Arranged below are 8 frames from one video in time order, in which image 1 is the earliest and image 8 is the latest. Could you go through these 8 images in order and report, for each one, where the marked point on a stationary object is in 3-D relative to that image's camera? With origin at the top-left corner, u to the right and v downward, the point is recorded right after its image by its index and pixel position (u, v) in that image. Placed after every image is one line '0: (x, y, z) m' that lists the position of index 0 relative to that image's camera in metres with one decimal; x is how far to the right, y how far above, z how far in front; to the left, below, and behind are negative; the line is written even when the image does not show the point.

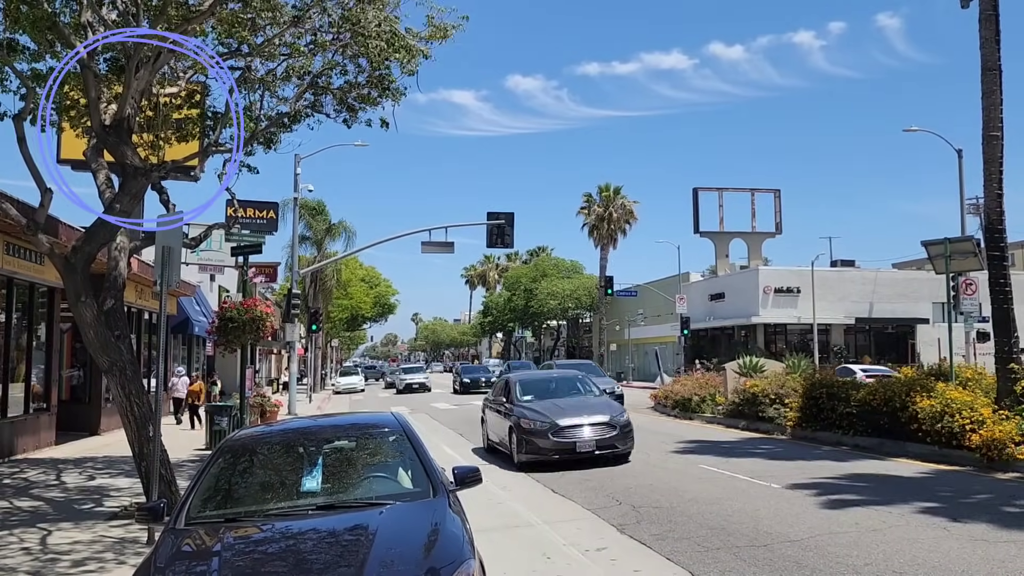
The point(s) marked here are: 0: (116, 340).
0: (-4.4, -0.6, +9.2) m
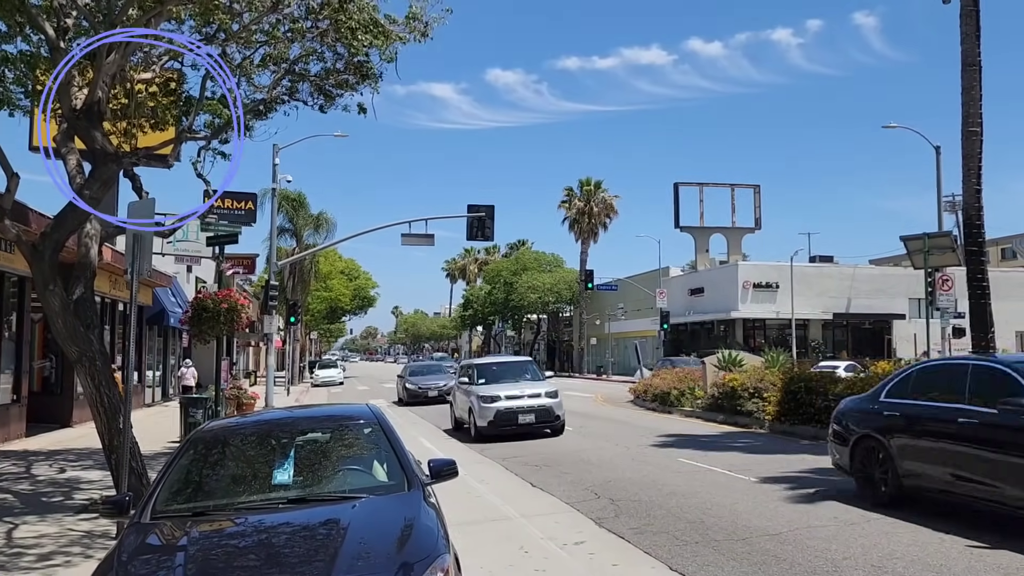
0: (-4.7, -0.5, +9.0) m
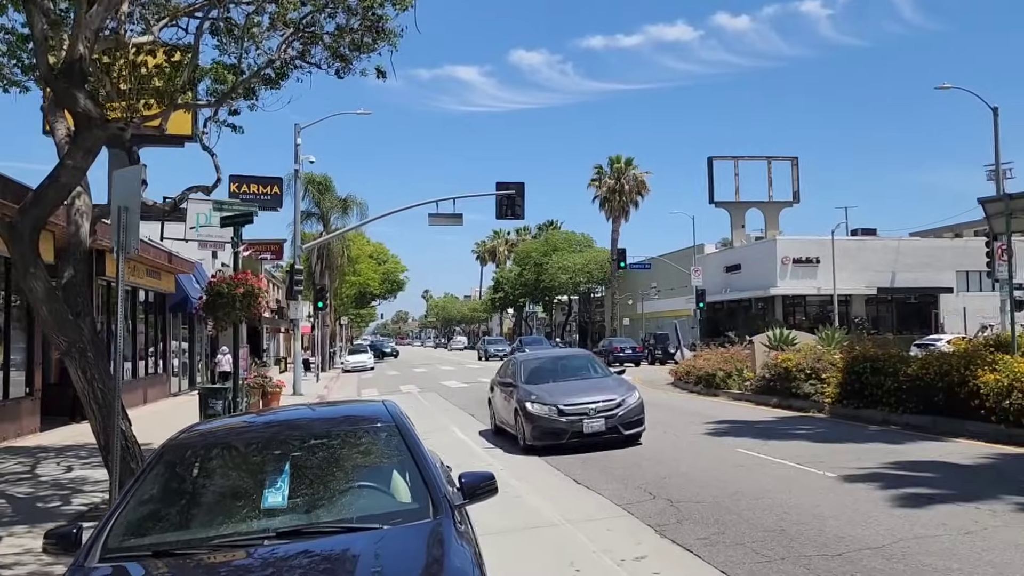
0: (-4.3, -0.3, +8.0) m
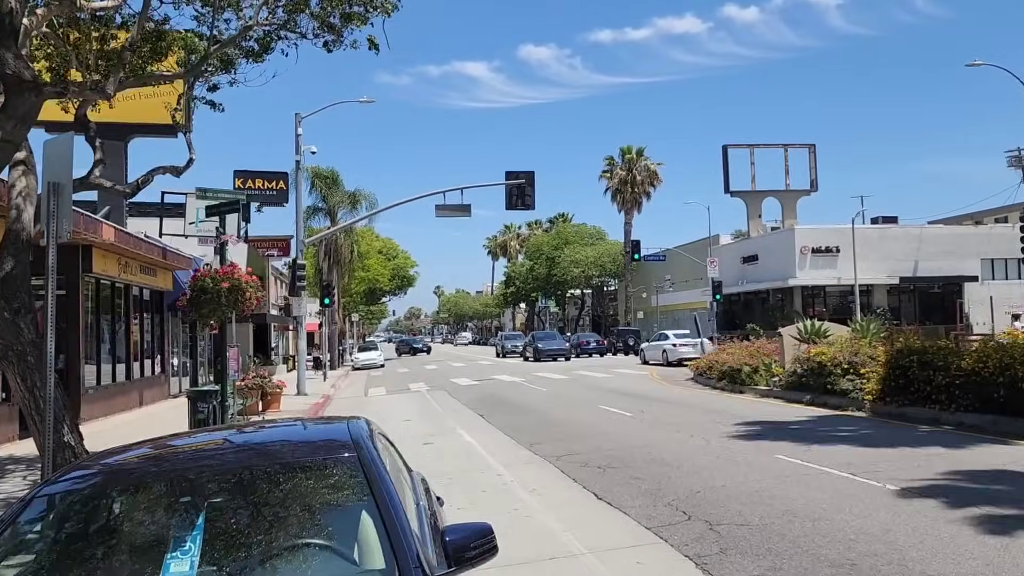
0: (-4.2, -0.2, +6.9) m
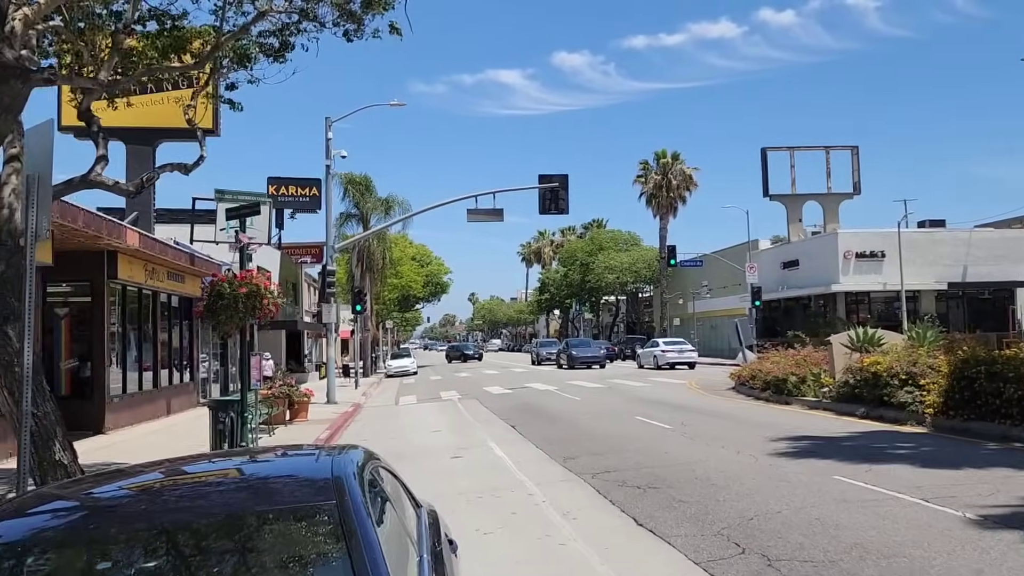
0: (-4.0, -0.3, +6.4) m
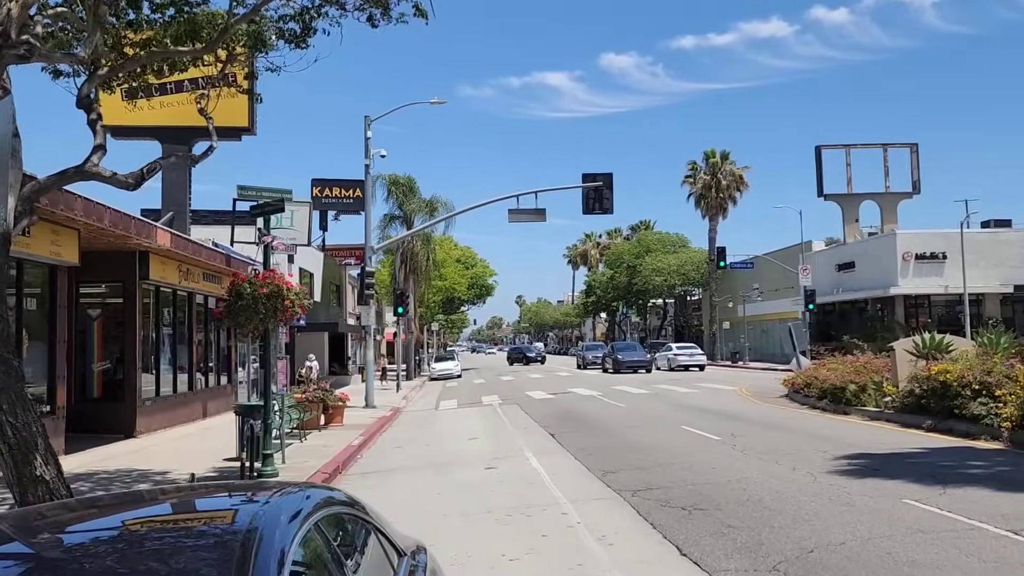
0: (-3.8, -0.3, +5.8) m
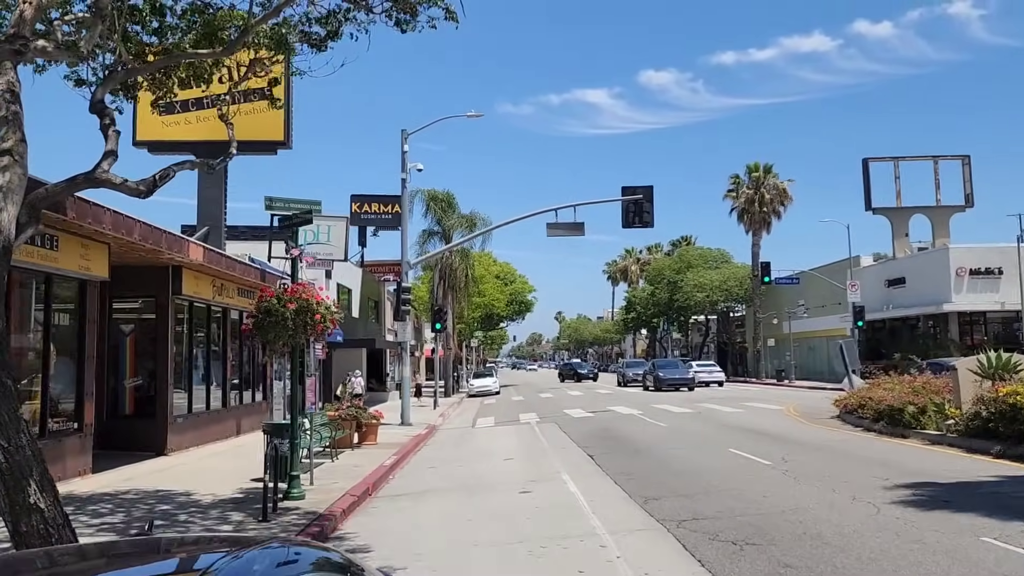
0: (-3.6, -0.4, +5.4) m
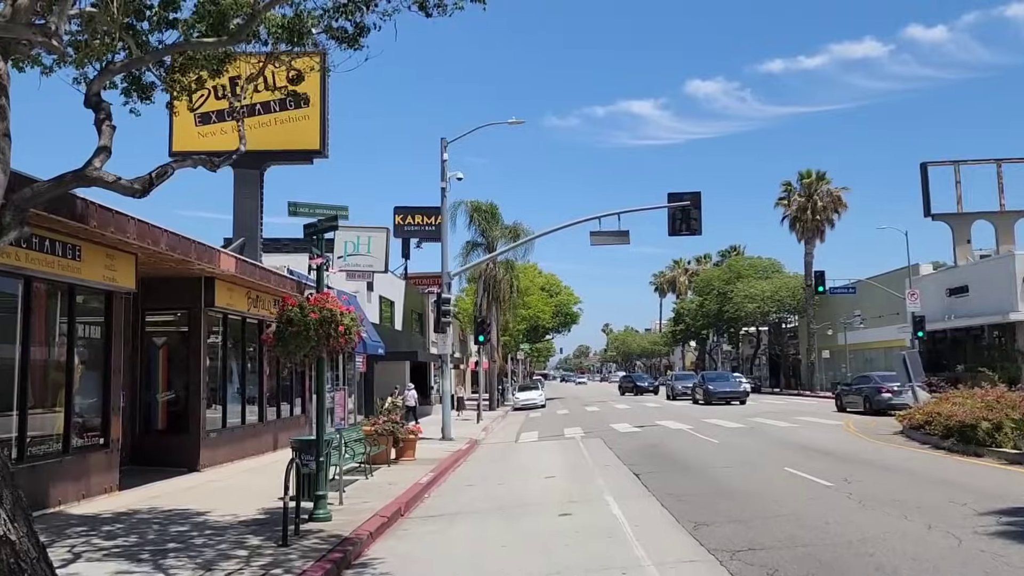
0: (-3.4, -0.4, +4.9) m
